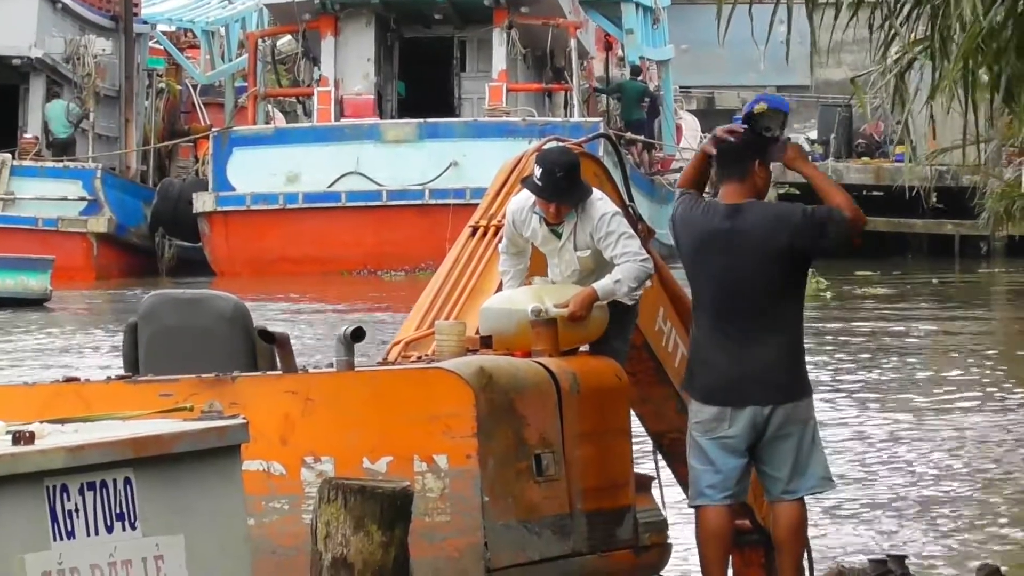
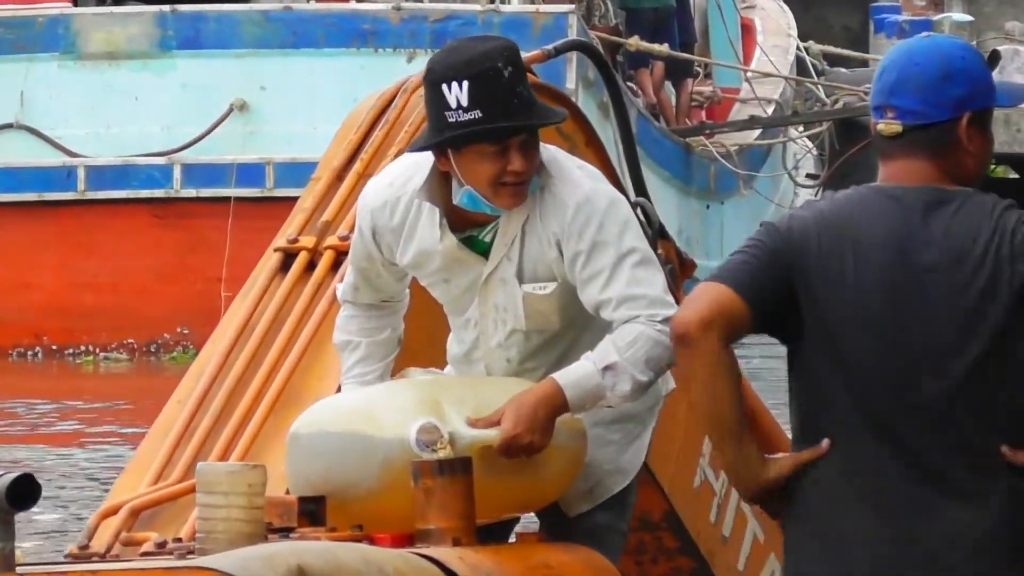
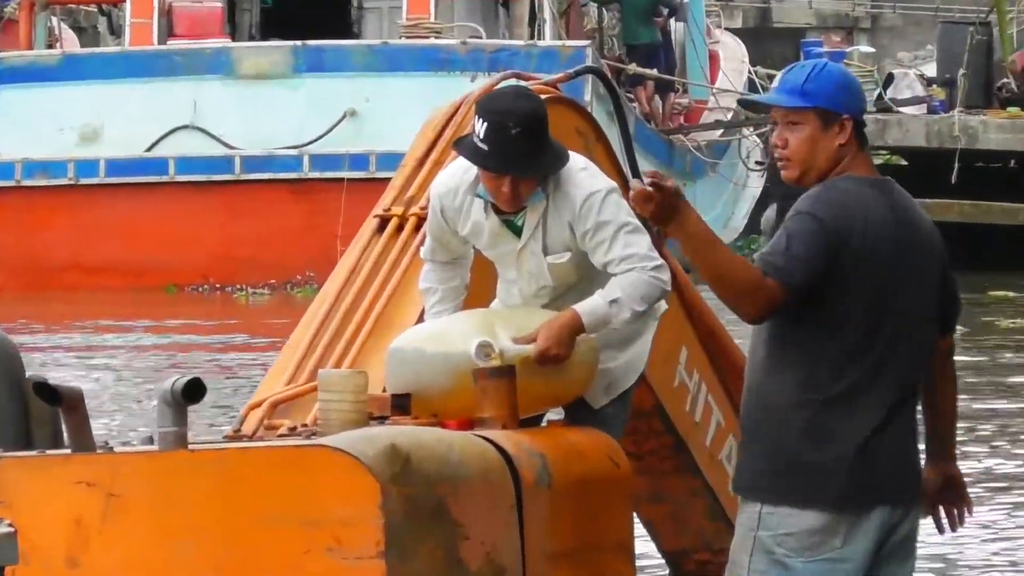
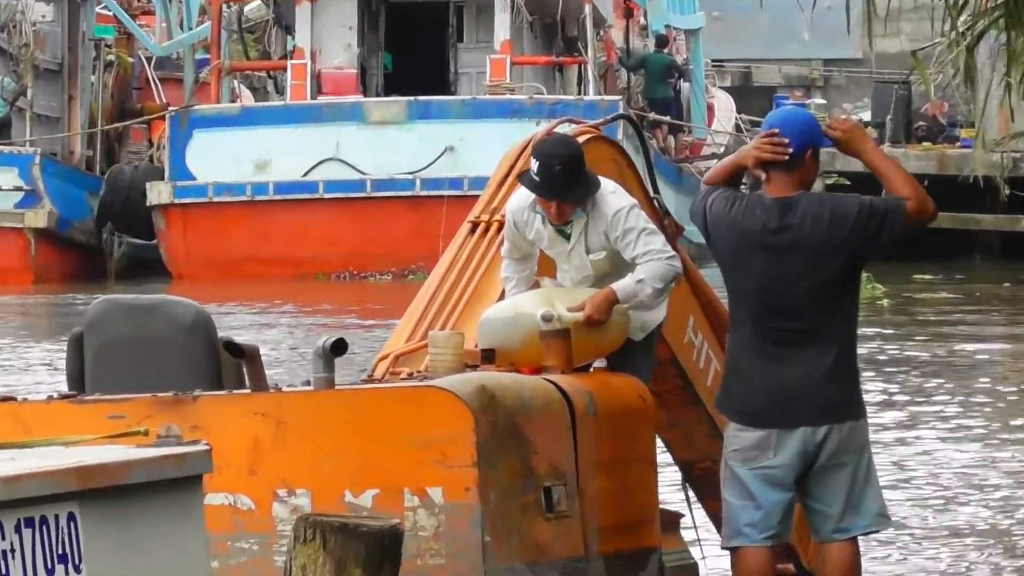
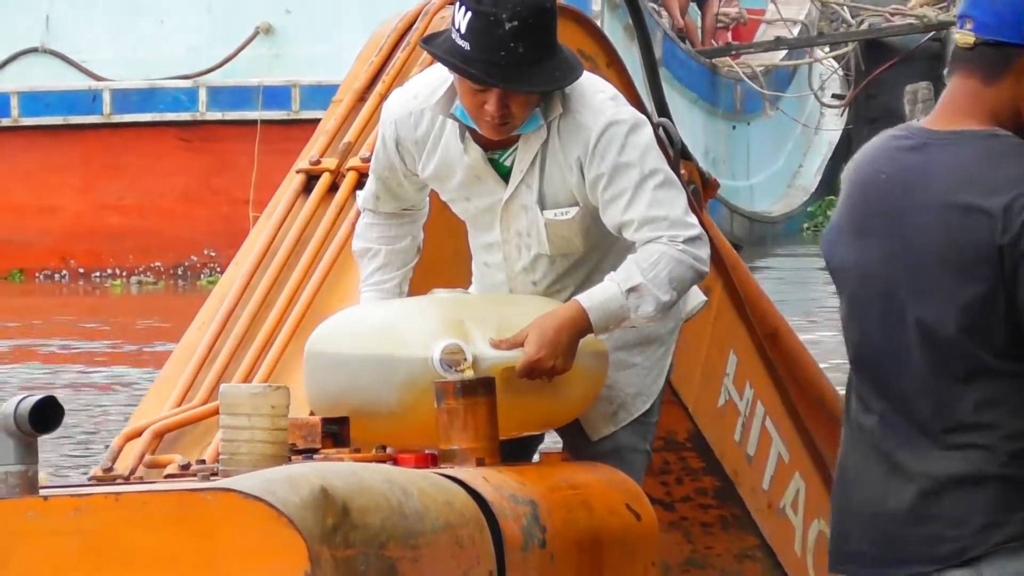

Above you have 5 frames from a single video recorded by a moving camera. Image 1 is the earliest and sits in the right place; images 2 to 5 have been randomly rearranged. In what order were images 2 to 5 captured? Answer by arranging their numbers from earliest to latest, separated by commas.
4, 3, 2, 5
